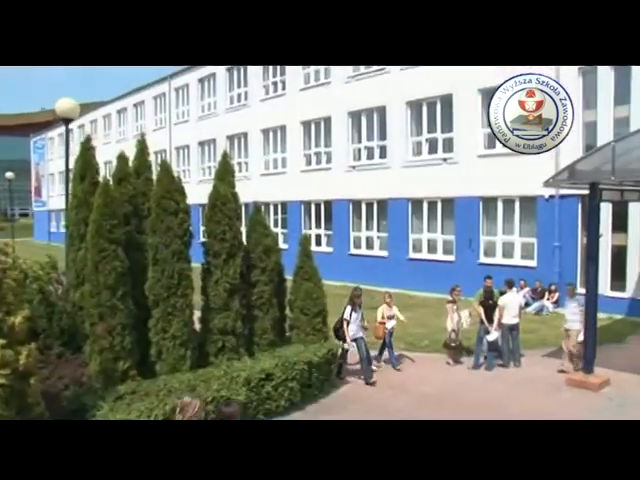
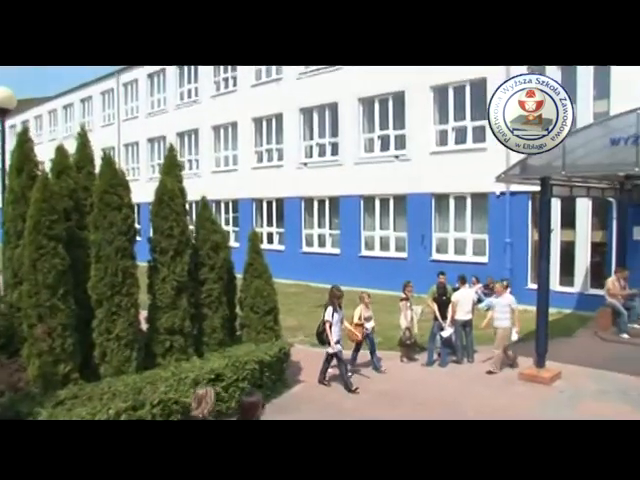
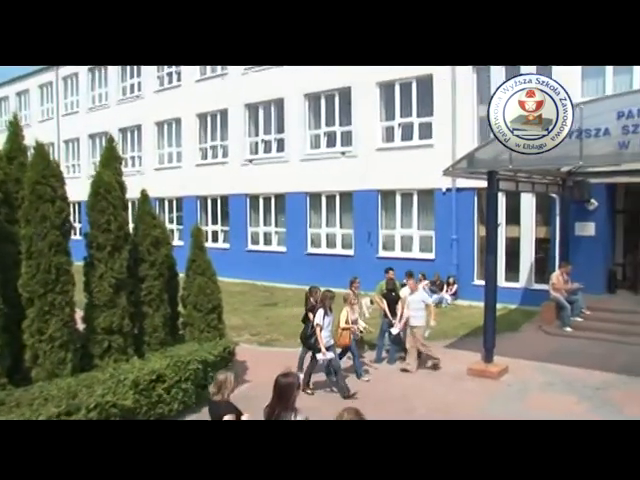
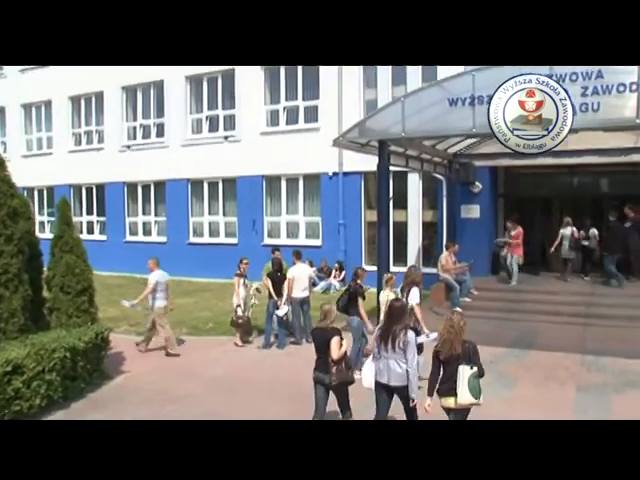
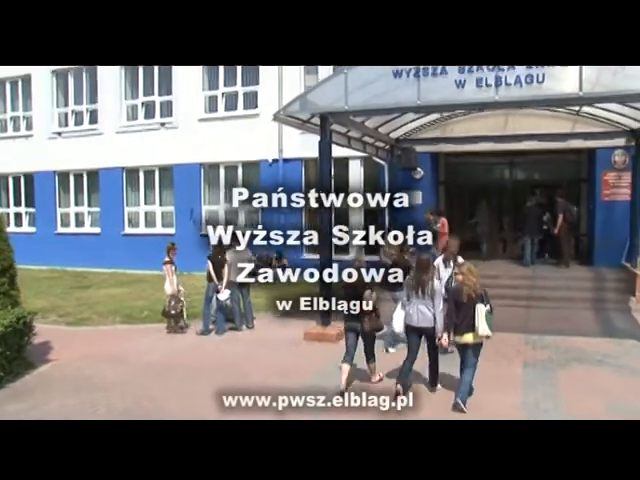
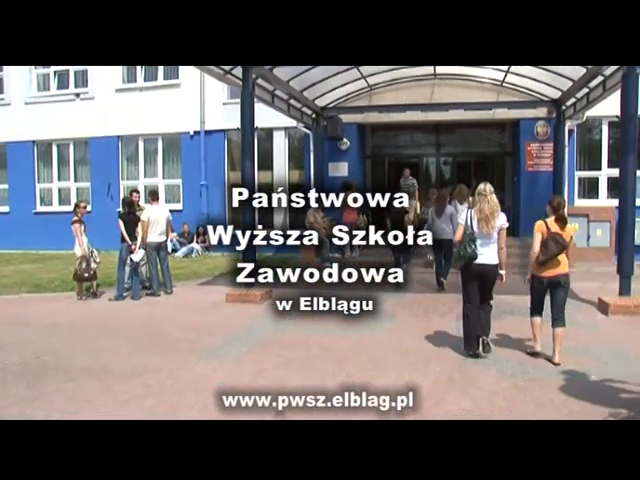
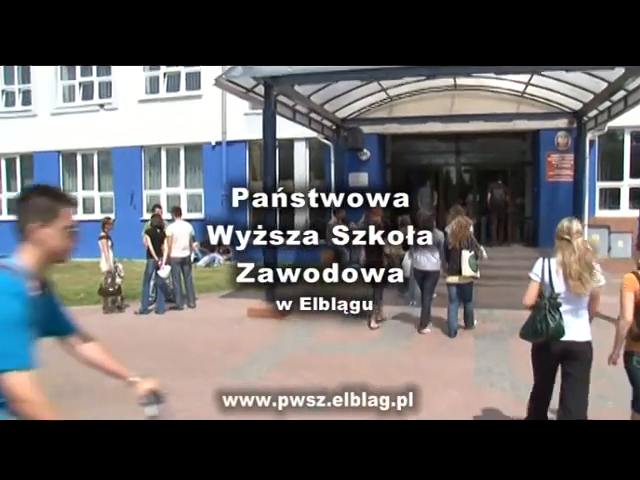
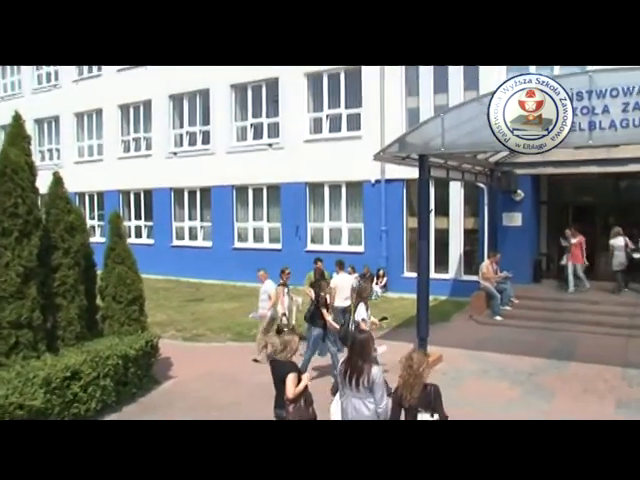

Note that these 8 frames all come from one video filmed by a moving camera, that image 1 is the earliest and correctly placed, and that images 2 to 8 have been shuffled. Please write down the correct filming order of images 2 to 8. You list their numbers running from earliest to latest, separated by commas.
2, 3, 8, 4, 5, 7, 6
